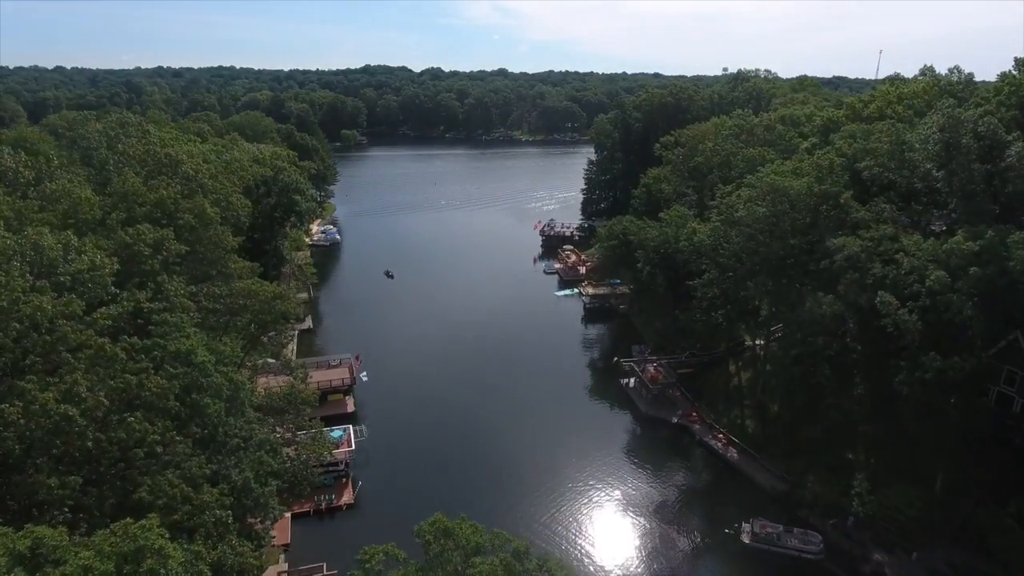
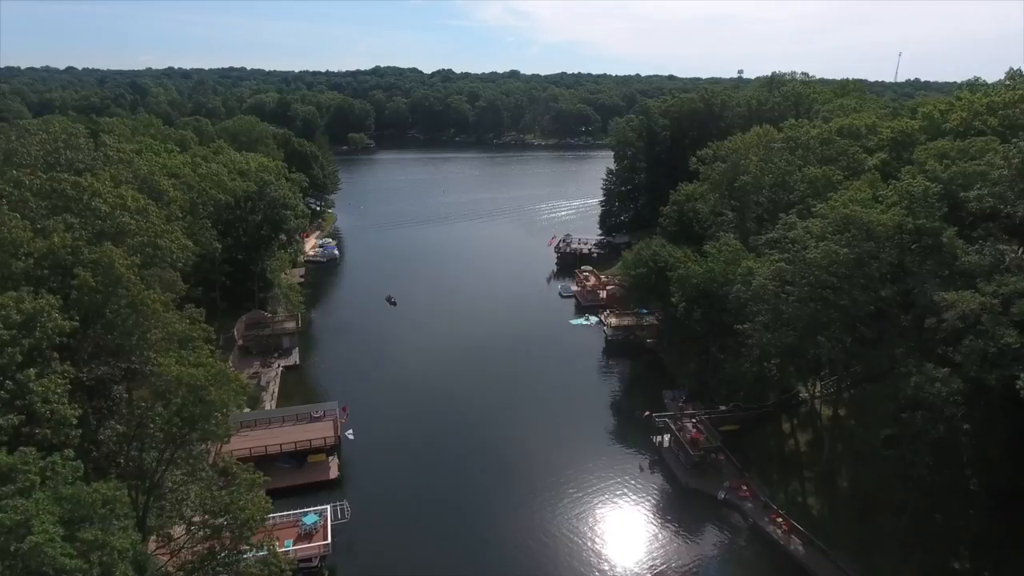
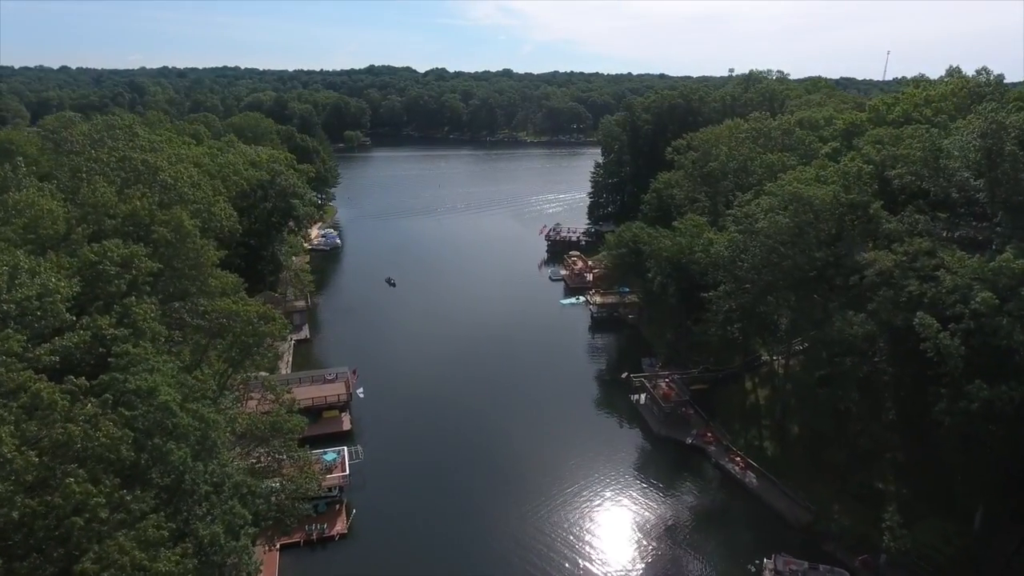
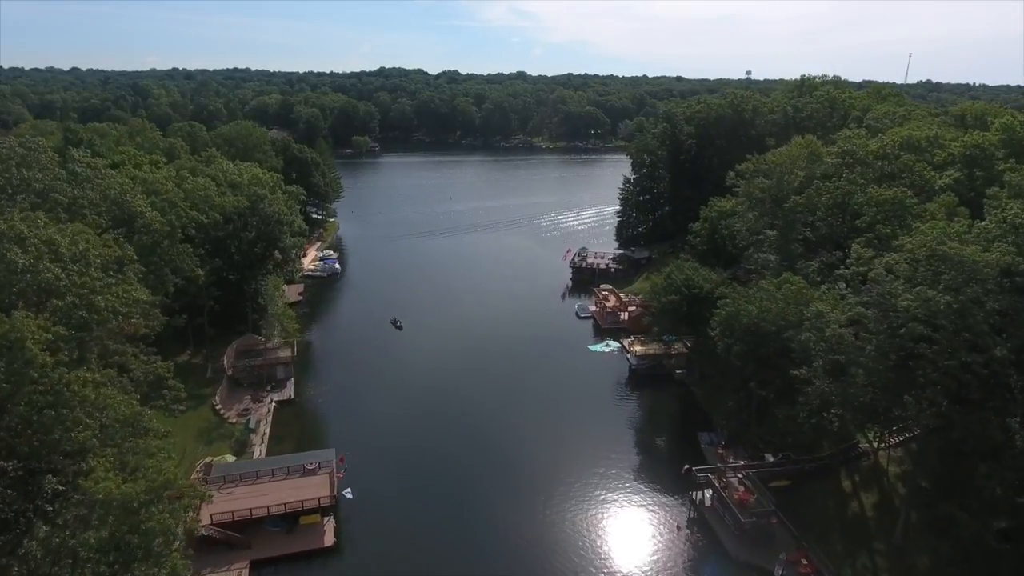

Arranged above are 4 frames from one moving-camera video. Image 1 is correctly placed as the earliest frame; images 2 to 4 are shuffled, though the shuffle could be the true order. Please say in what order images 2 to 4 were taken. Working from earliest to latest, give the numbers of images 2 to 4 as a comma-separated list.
3, 2, 4
